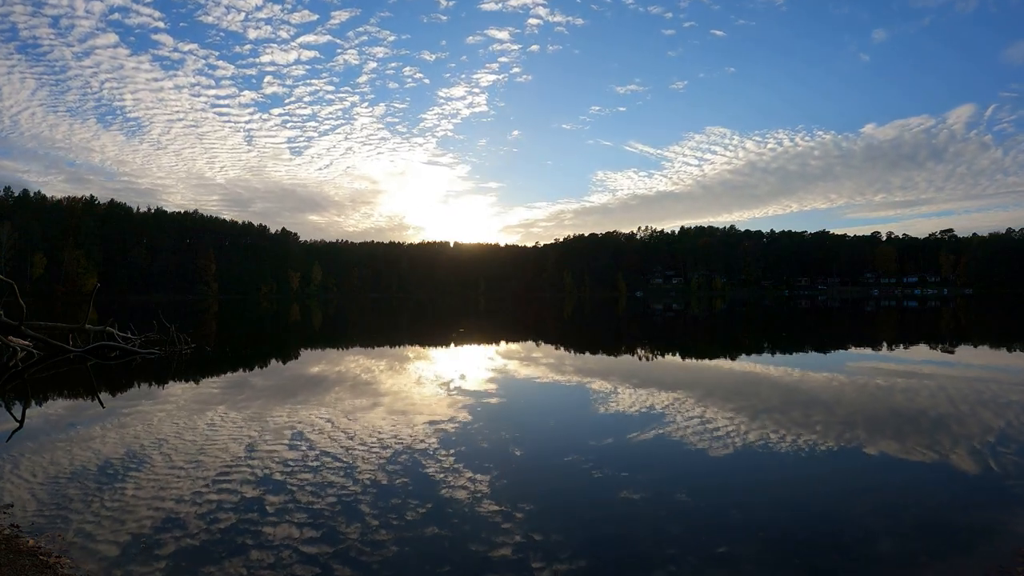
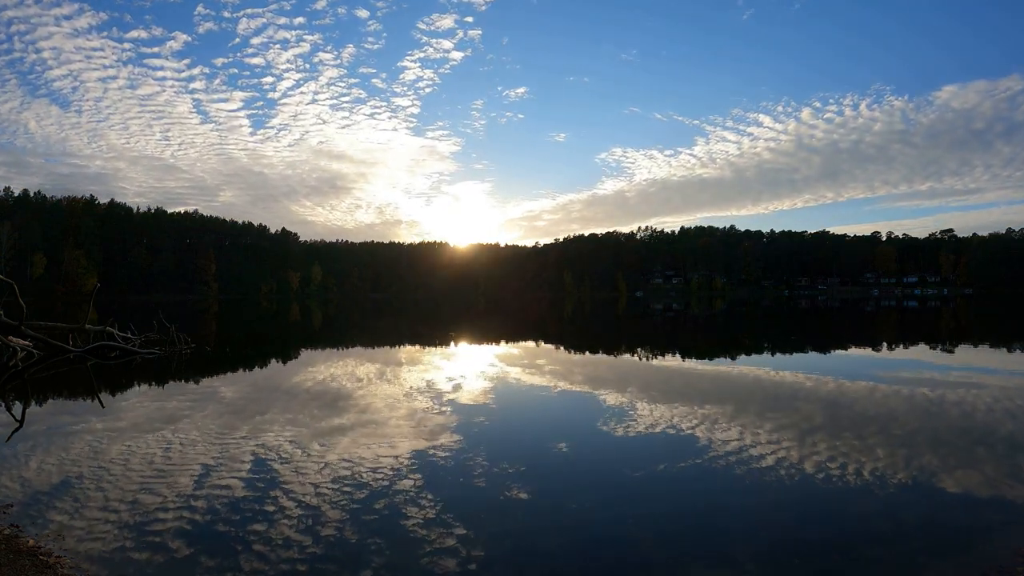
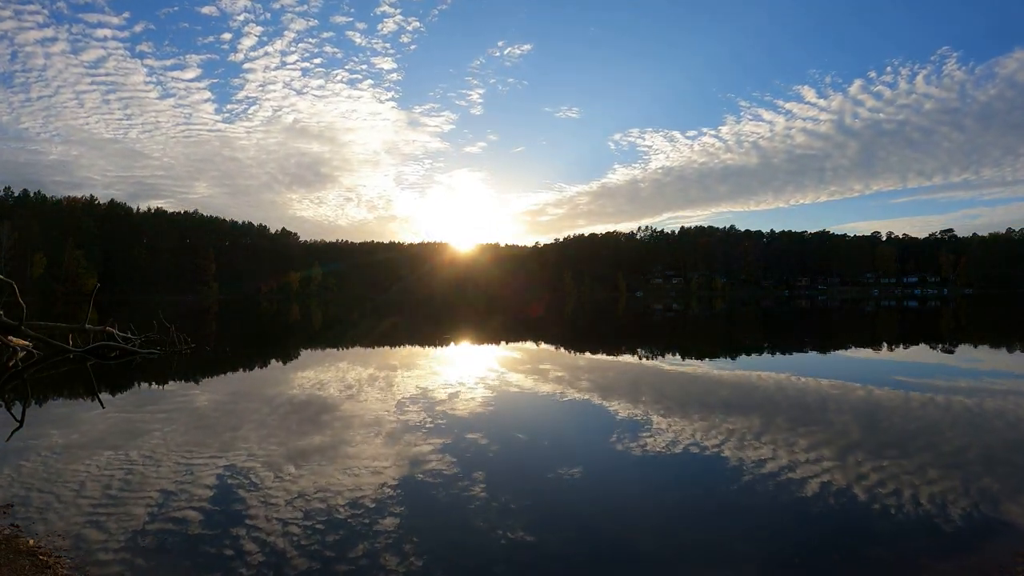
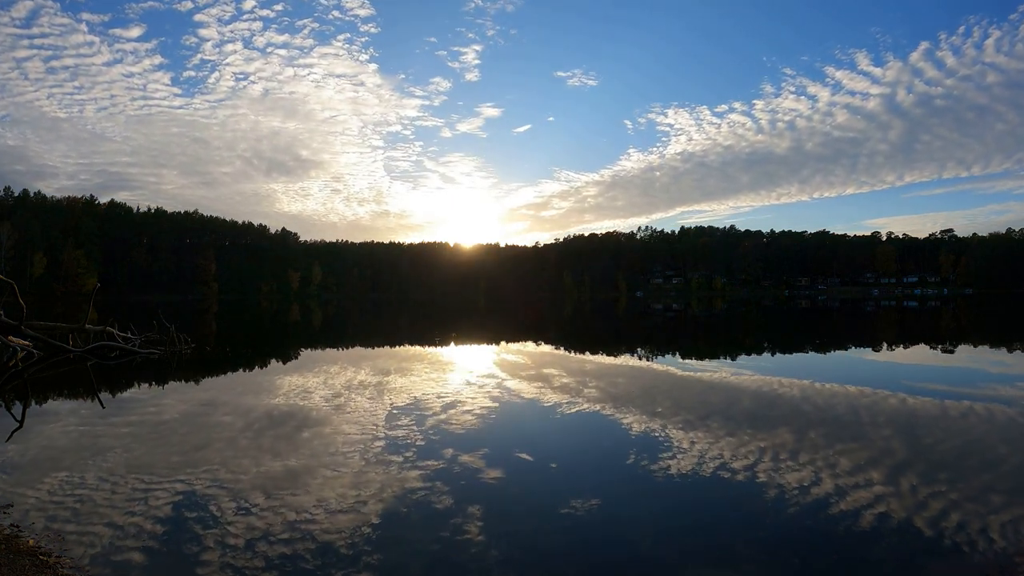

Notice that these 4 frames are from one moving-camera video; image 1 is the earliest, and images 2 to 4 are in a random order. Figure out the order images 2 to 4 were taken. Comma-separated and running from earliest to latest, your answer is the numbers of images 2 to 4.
2, 3, 4
